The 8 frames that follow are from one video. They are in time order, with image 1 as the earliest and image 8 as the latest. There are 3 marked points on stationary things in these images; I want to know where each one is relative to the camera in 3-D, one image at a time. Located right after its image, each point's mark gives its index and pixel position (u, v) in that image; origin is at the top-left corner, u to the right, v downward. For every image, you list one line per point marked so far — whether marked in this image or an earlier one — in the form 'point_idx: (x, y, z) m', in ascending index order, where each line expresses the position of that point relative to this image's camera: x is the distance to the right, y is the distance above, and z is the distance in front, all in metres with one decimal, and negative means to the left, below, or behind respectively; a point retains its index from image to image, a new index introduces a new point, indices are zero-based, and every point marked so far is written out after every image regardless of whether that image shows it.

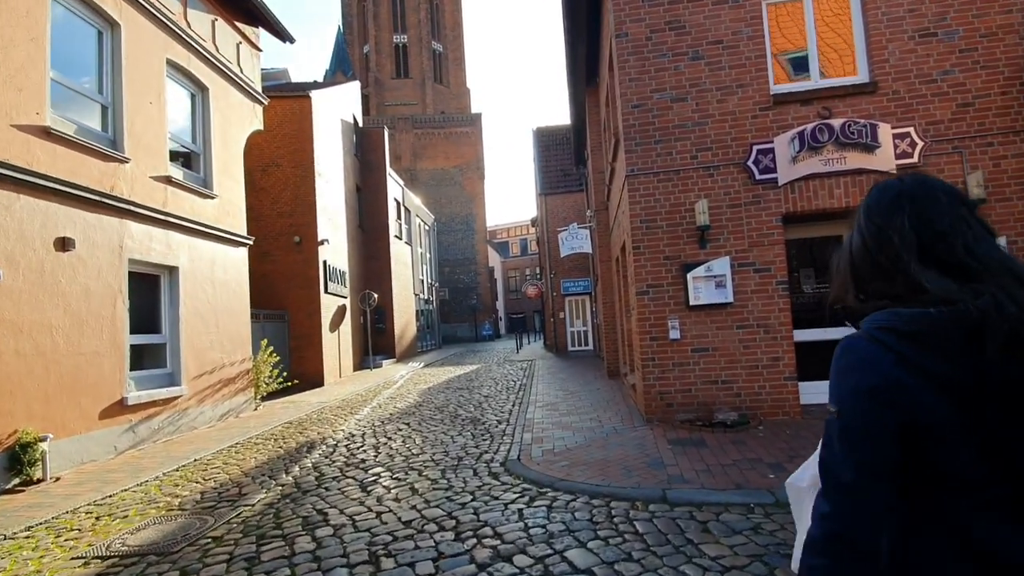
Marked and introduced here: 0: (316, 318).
0: (-5.2, -0.8, +13.5) m
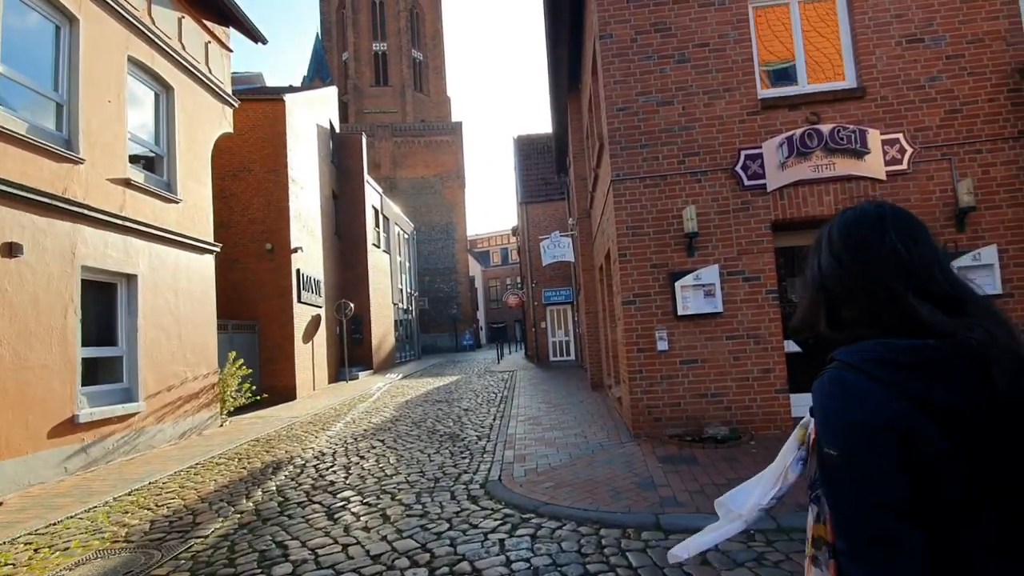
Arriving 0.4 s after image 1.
0: (-5.7, -1.1, +12.9) m
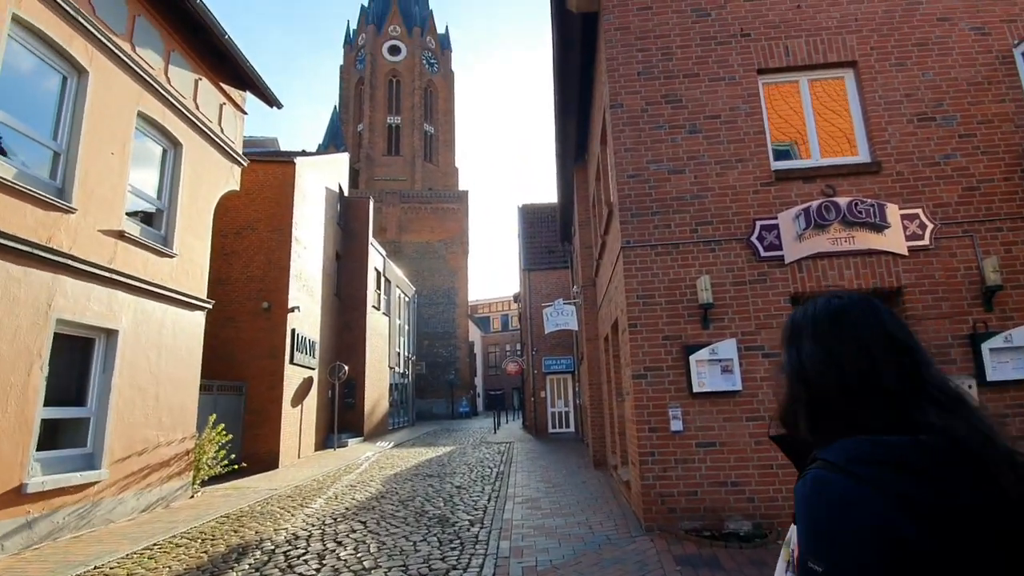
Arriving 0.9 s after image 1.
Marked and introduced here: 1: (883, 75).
0: (-5.7, -2.5, +12.3) m
1: (+4.3, +2.5, +5.9) m
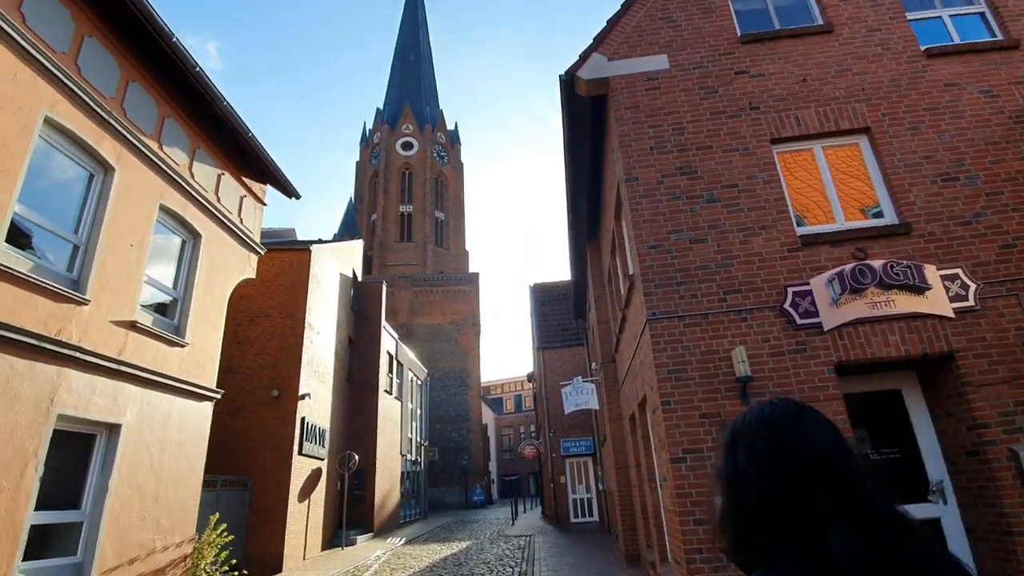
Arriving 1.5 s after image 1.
0: (-5.3, -4.6, +11.7) m
1: (+4.5, +1.7, +5.9) m
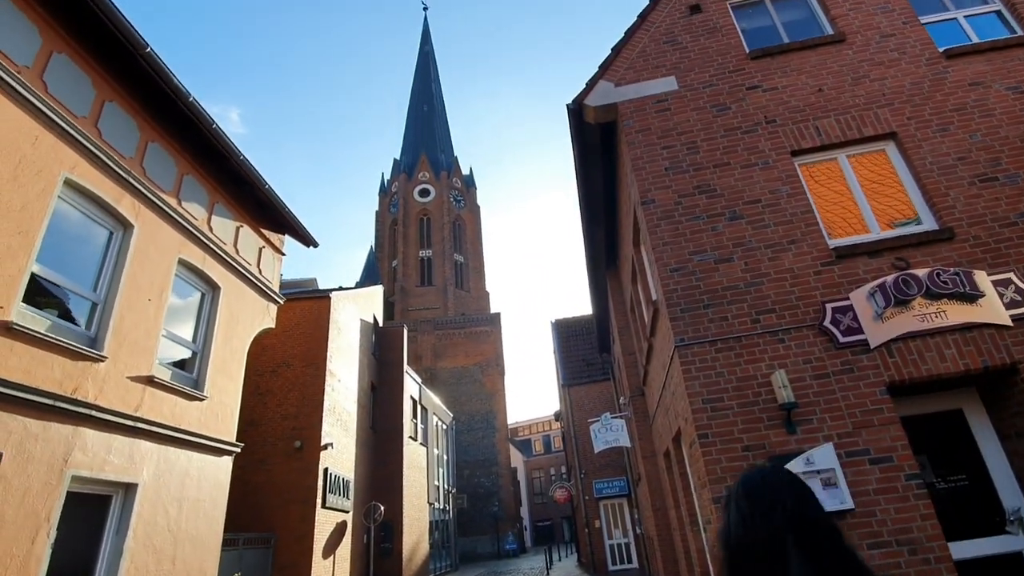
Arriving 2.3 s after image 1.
0: (-4.6, -5.6, +11.2) m
1: (+4.6, +1.6, +5.6) m
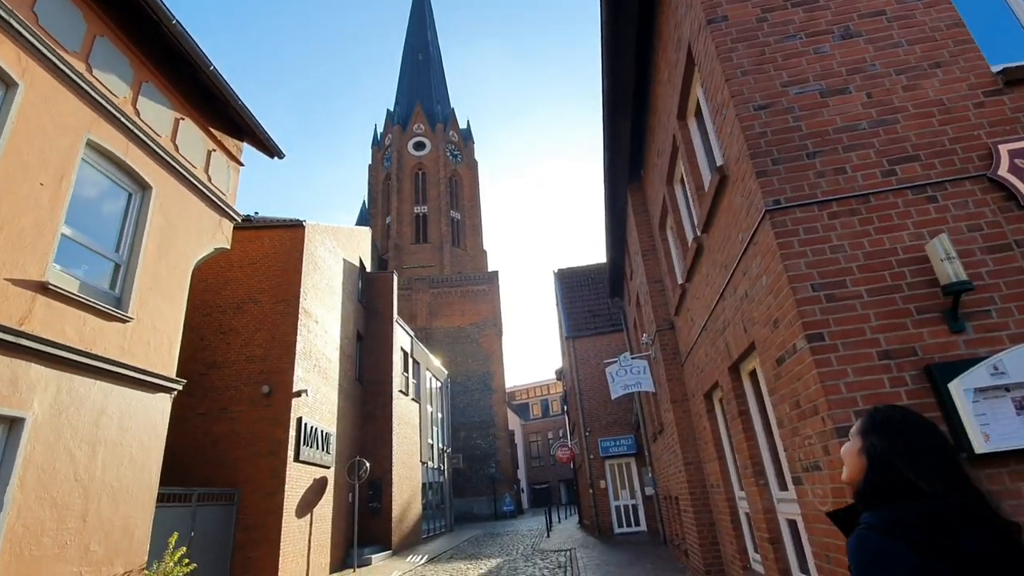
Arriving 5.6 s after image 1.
0: (-4.6, -4.1, +9.8) m
1: (+4.7, +2.7, +3.8) m
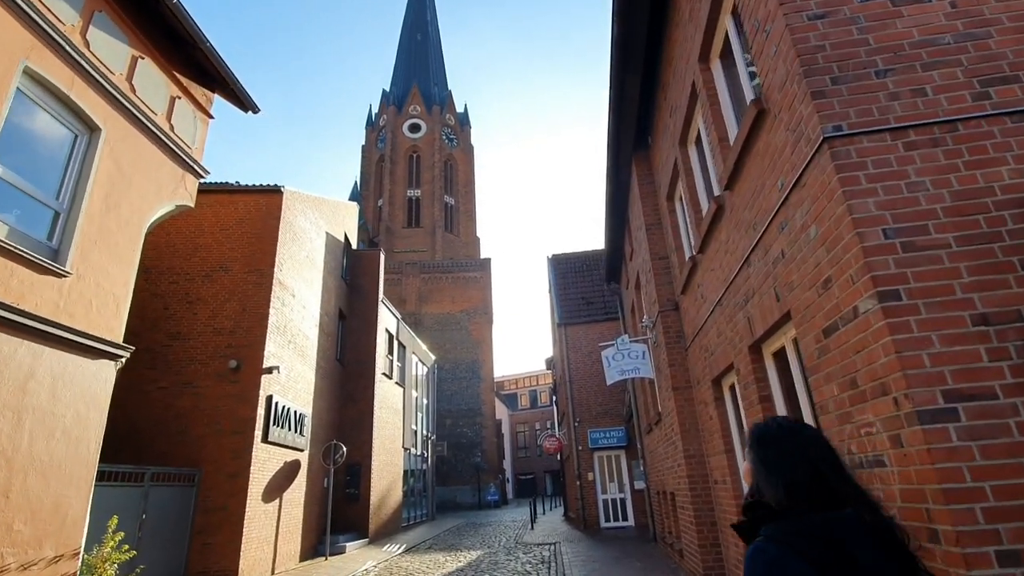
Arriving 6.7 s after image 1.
0: (-4.9, -3.5, +9.1) m
1: (+4.7, +2.9, +3.1) m
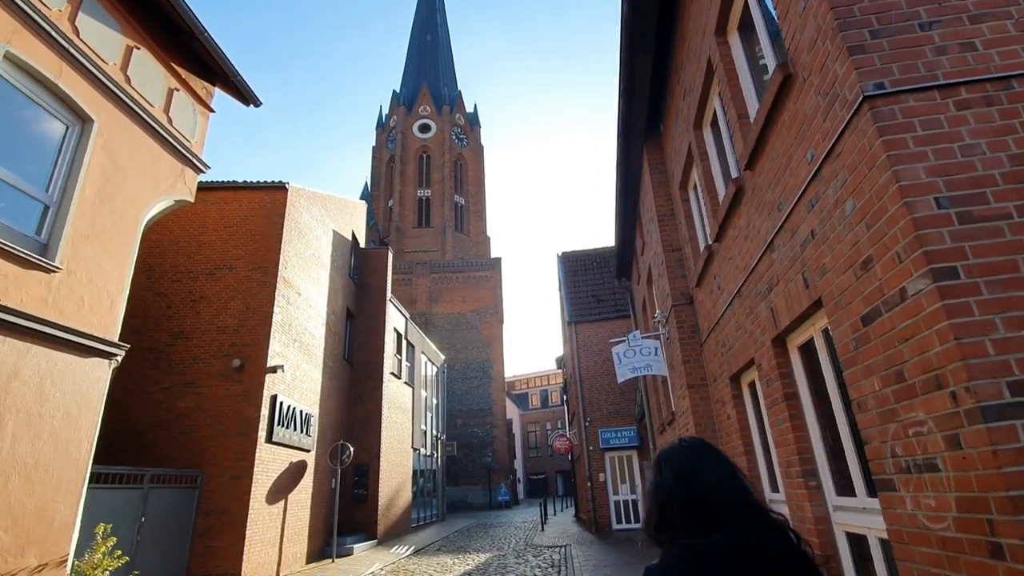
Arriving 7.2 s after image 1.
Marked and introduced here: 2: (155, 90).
0: (-4.7, -3.4, +8.9) m
1: (+4.7, +3.0, +2.7) m
2: (-5.2, +2.9, +7.4) m
